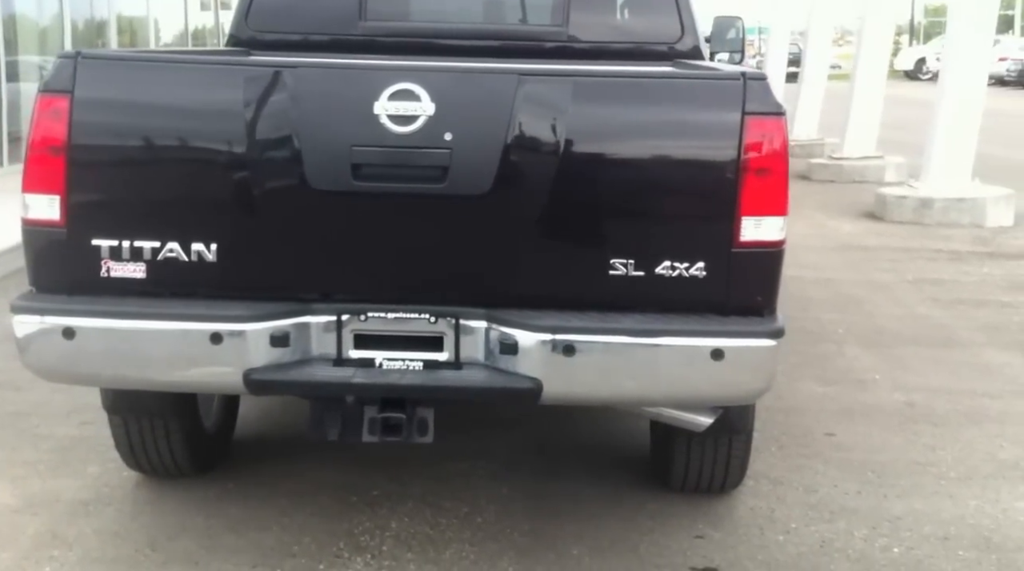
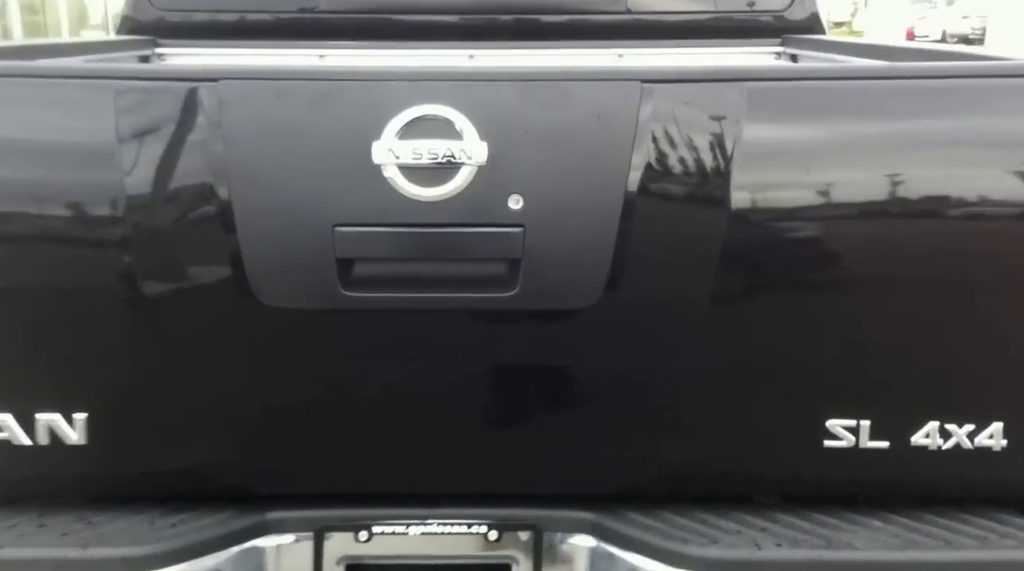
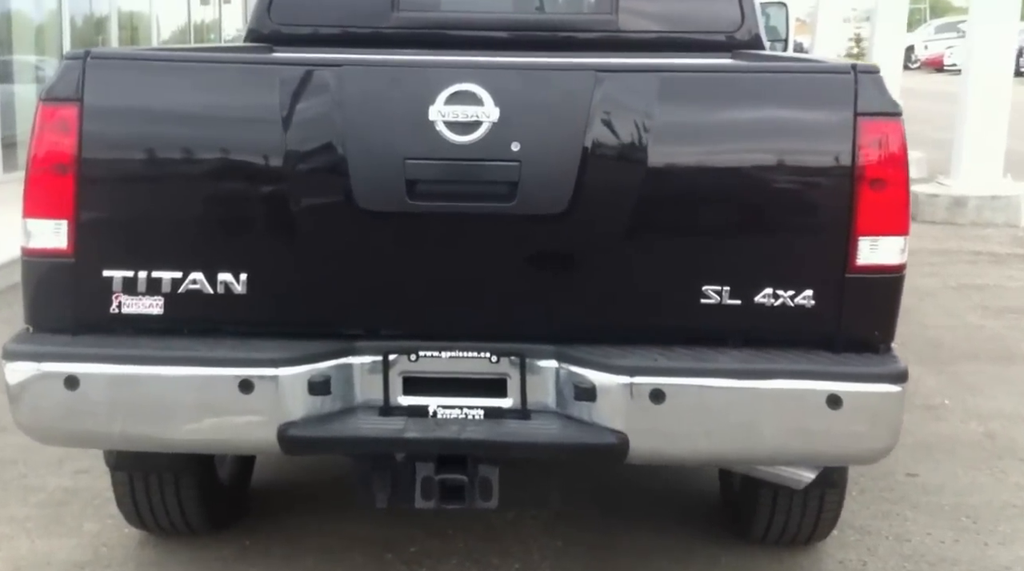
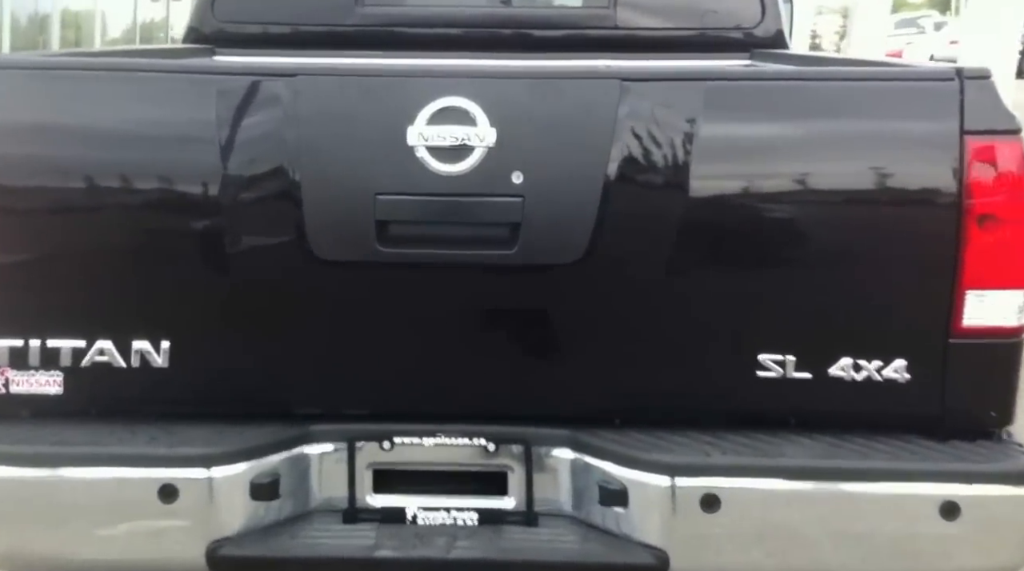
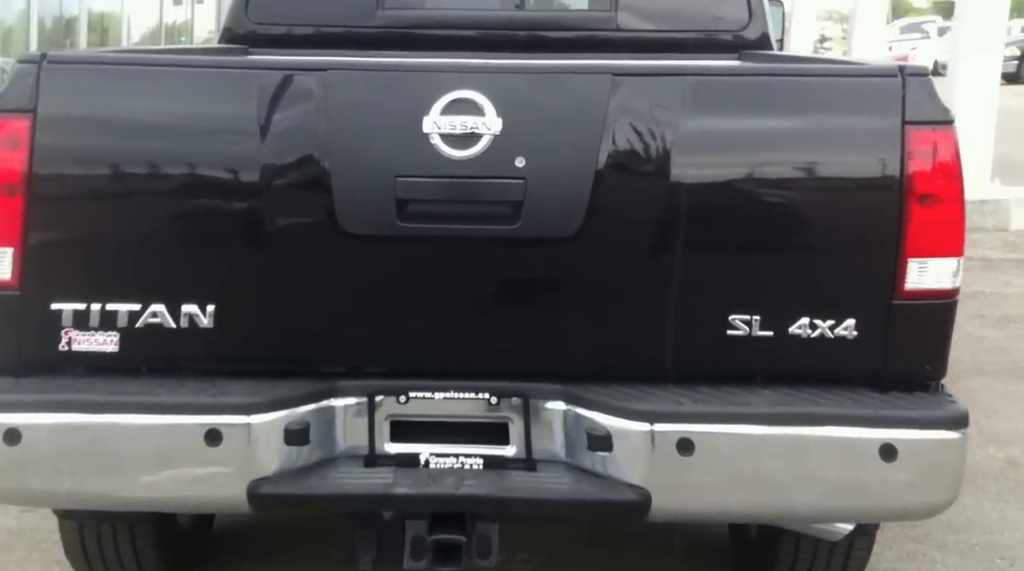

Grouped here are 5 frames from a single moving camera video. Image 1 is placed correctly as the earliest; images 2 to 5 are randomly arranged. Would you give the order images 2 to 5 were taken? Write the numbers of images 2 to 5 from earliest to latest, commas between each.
3, 5, 4, 2
